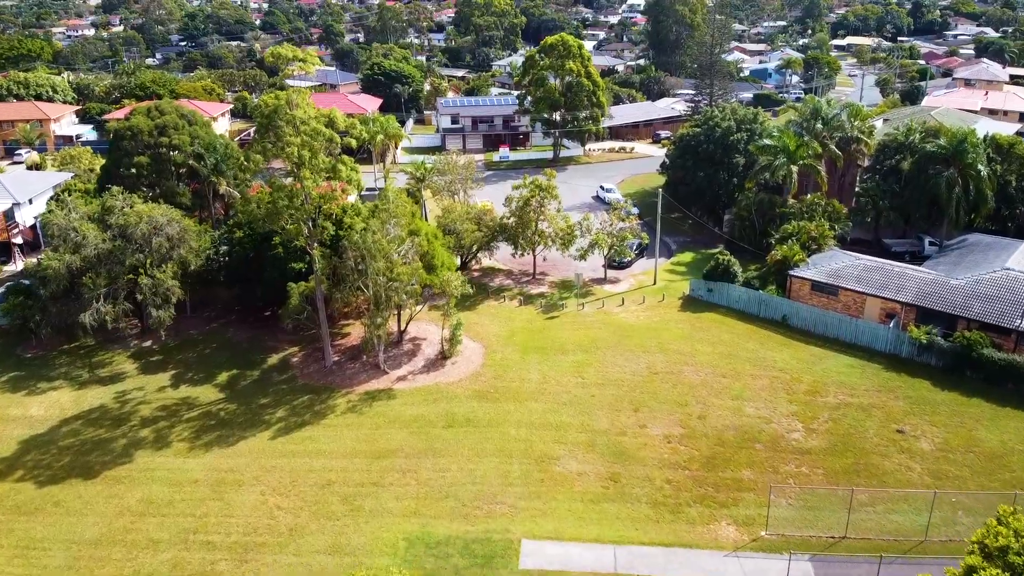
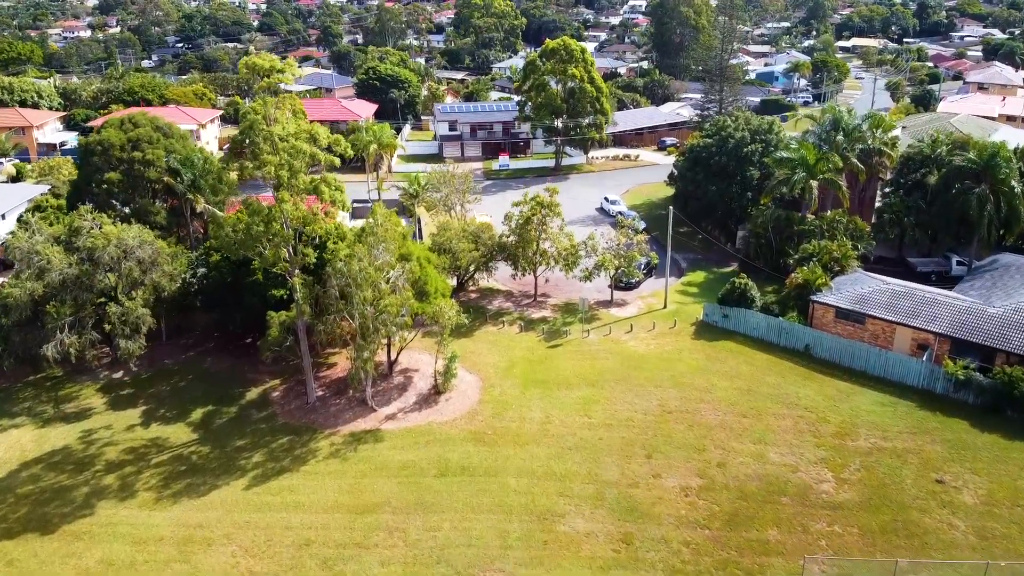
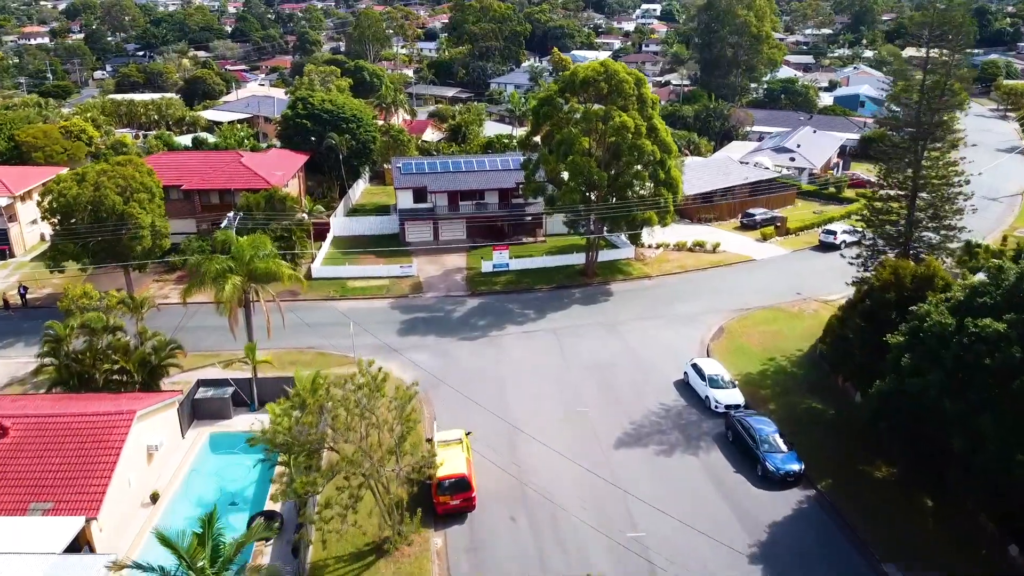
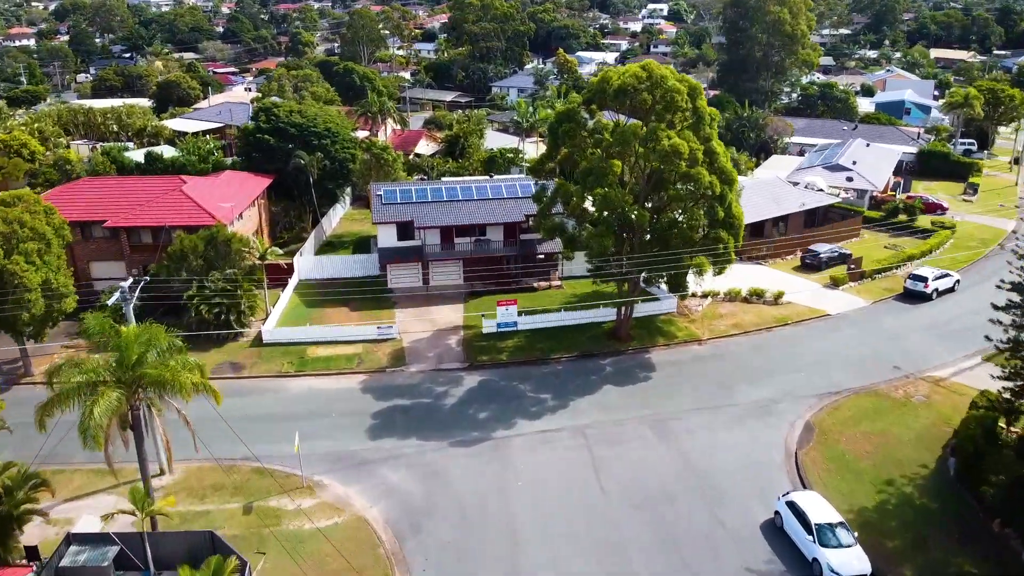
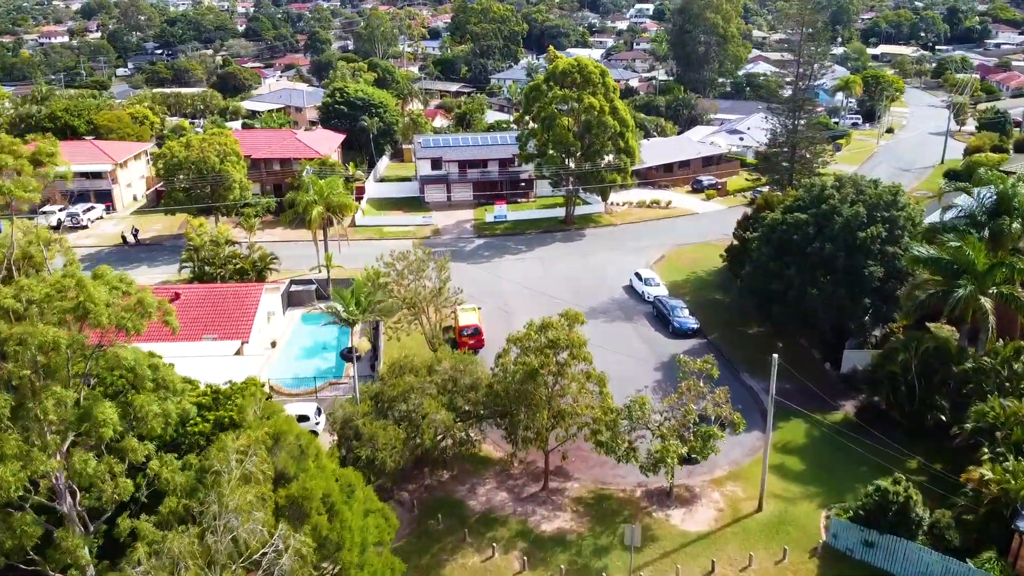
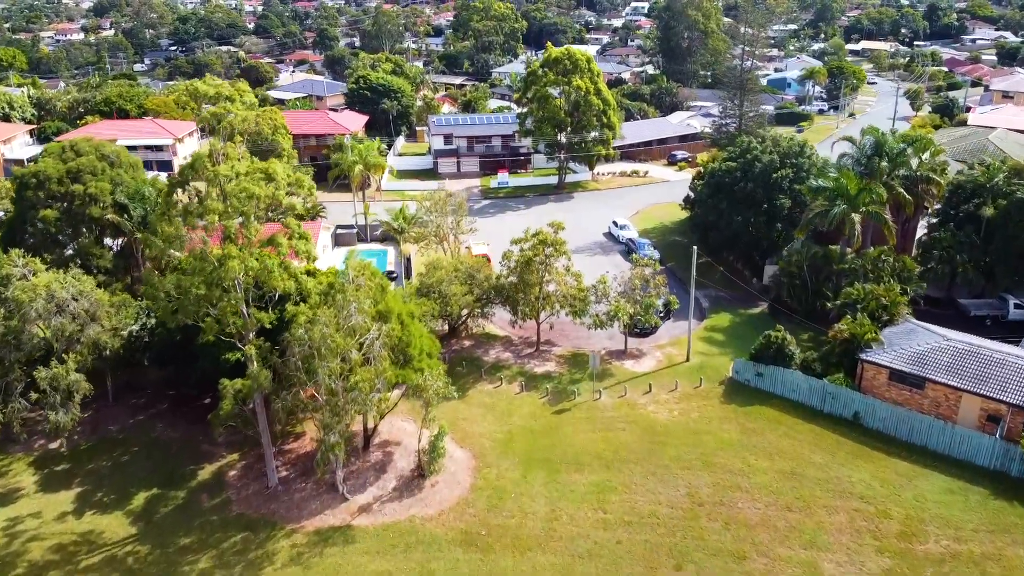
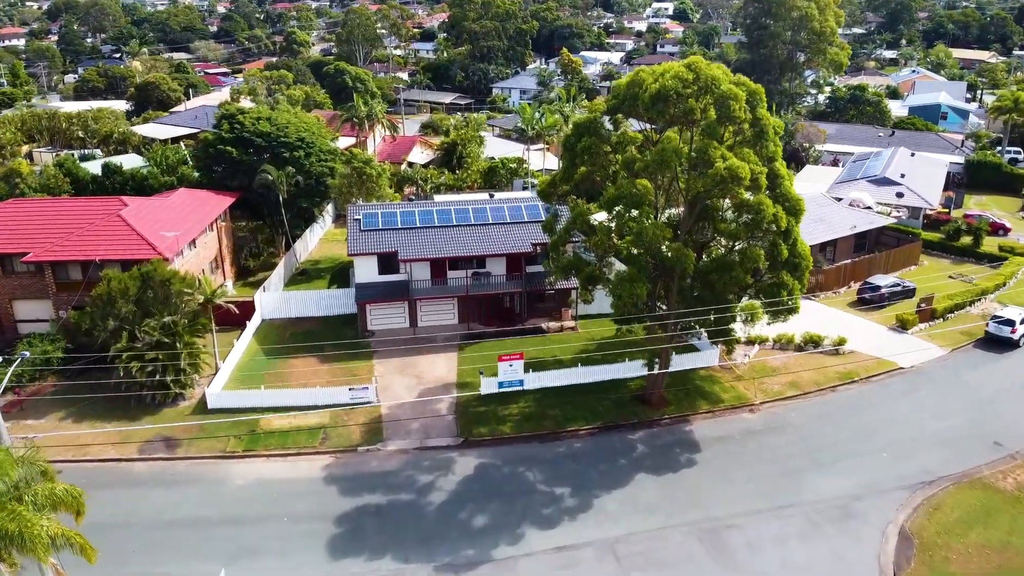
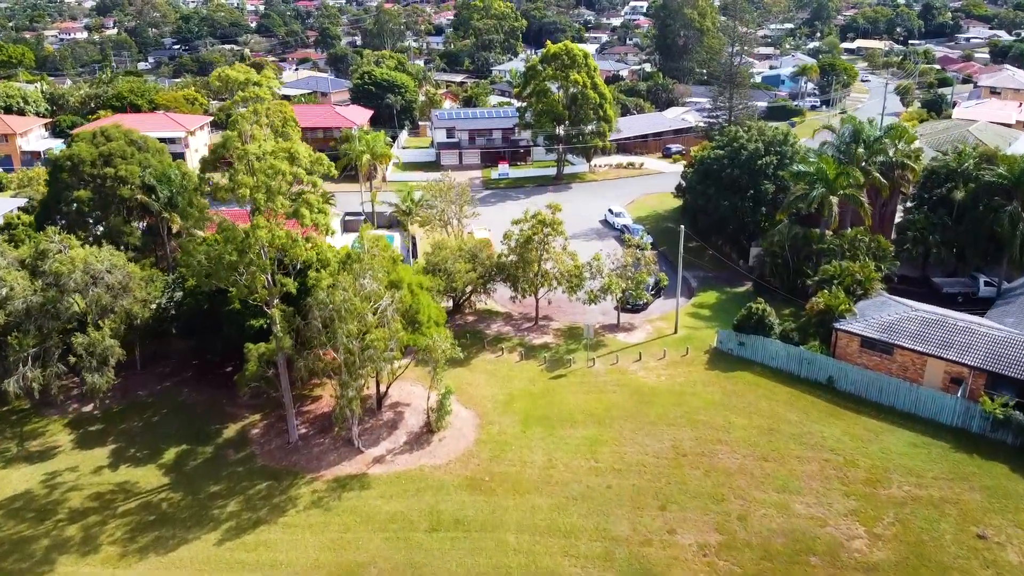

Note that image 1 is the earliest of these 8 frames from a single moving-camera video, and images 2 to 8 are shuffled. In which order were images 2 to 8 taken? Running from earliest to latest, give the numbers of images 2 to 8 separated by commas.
2, 8, 6, 5, 3, 4, 7
